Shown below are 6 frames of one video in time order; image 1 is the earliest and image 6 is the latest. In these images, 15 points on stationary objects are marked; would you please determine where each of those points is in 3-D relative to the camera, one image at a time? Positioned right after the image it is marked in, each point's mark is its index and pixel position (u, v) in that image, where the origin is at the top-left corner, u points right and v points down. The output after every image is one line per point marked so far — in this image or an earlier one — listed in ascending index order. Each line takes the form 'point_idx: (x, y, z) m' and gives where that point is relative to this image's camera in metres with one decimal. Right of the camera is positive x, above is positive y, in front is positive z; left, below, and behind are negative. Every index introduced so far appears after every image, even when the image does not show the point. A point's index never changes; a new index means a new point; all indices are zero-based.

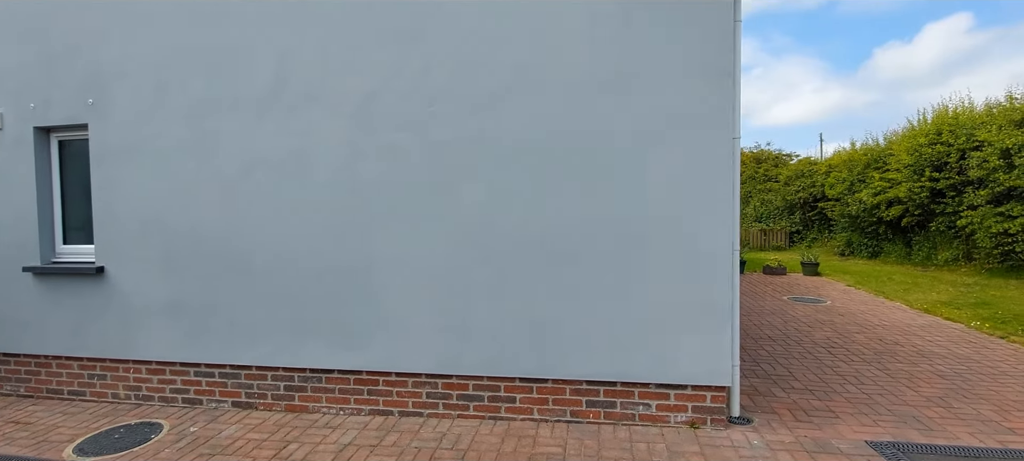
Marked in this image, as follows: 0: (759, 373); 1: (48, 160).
0: (+2.3, -1.3, +4.5) m
1: (-4.1, +0.6, +4.4) m
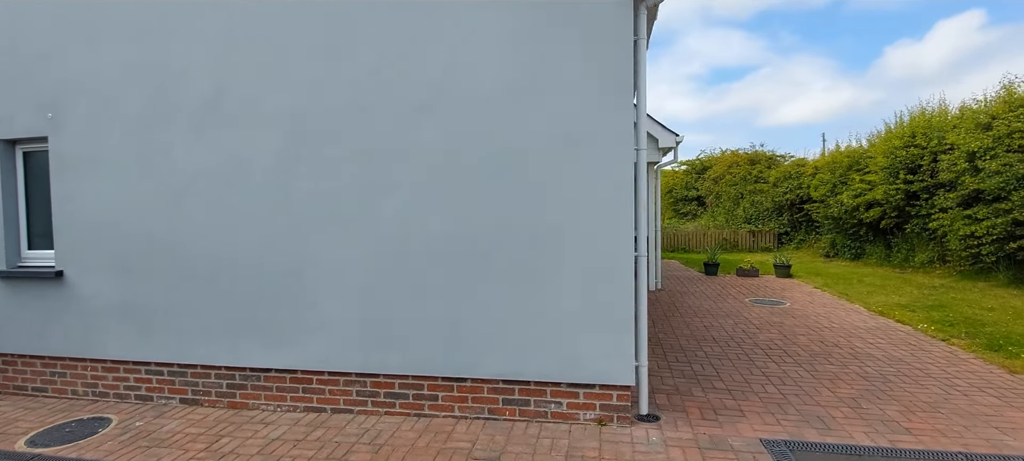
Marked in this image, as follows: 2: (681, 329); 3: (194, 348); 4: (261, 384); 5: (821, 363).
0: (+1.7, -1.4, +4.7) m
1: (-4.7, +0.6, +4.7) m
2: (+2.1, -1.3, +6.3) m
3: (-2.8, -1.0, +4.3) m
4: (-2.1, -1.3, +4.2) m
5: (+3.2, -1.3, +5.1) m
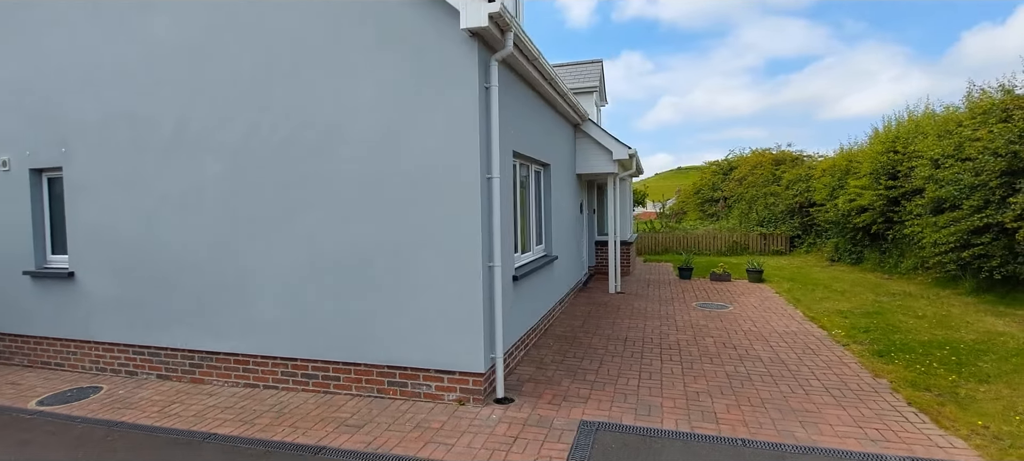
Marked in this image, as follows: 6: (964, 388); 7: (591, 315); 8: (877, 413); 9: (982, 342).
0: (+0.6, -1.5, +5.4) m
1: (-5.7, +0.5, +6.0) m
2: (+1.3, -1.4, +7.0) m
3: (-3.8, -1.1, +5.4) m
4: (-3.2, -1.4, +5.3) m
5: (+2.2, -1.5, +5.6) m
6: (+4.2, -1.5, +4.6) m
7: (+1.2, -1.3, +7.7) m
8: (+3.1, -1.6, +4.2) m
9: (+5.5, -1.3, +5.8) m
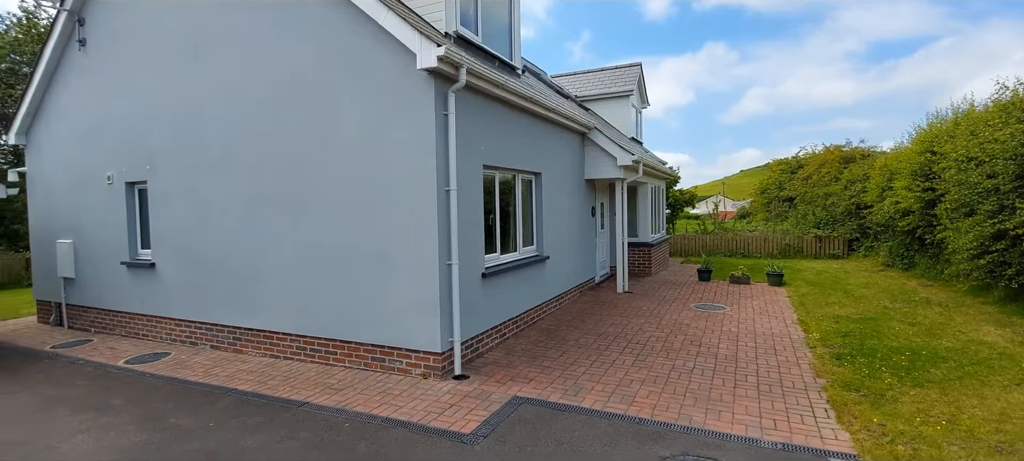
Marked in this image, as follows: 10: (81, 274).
0: (+0.3, -1.5, +6.1) m
1: (-5.9, +0.5, +7.7) m
2: (+1.2, -1.4, +7.6) m
3: (-4.1, -1.1, +6.8) m
4: (-3.5, -1.4, +6.6) m
5: (+1.8, -1.5, +6.1) m
6: (+3.7, -1.6, +4.8) m
7: (+1.2, -1.4, +8.3) m
8: (+2.5, -1.6, +4.6) m
9: (+5.1, -1.4, +5.8) m
10: (-7.3, -0.7, +8.3) m
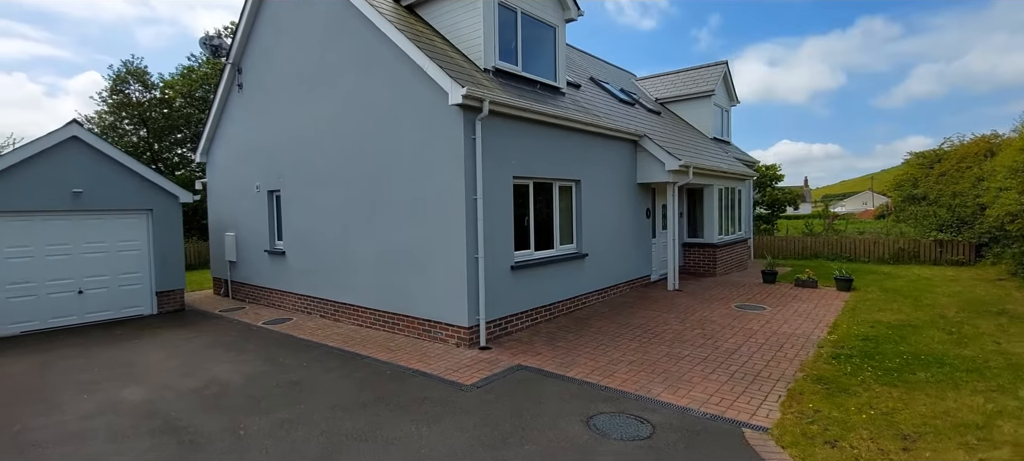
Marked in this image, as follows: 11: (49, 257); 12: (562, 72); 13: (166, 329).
0: (+0.6, -1.6, +7.3) m
1: (-5.0, +0.5, +10.2) m
2: (+1.8, -1.5, +8.5) m
3: (-3.5, -1.1, +9.0) m
4: (-3.0, -1.4, +8.6) m
5: (+2.1, -1.6, +6.9) m
6: (+3.6, -1.6, +5.2) m
7: (+2.1, -1.4, +9.2) m
8: (+2.5, -1.7, +5.2) m
9: (+5.3, -1.5, +5.8) m
10: (-6.2, -0.6, +11.2) m
11: (-8.1, -0.5, +8.7) m
12: (+0.9, +2.9, +9.0) m
13: (-6.1, -1.7, +8.7) m
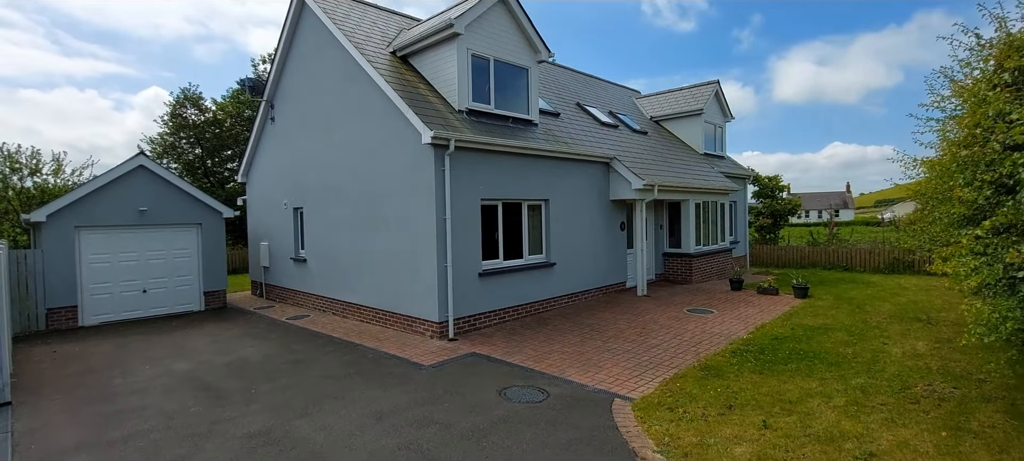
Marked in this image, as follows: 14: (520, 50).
0: (0.0, -1.8, +8.7) m
1: (-5.3, +0.3, +12.1) m
2: (+1.3, -1.7, +9.8) m
3: (-3.9, -1.3, +10.8) m
4: (-3.4, -1.6, +10.3) m
5: (+1.5, -1.8, +8.2) m
6: (+2.9, -1.8, +6.4) m
7: (+1.6, -1.6, +10.5) m
8: (+1.7, -1.9, +6.5) m
9: (+4.5, -1.7, +6.9) m
10: (-6.4, -0.9, +13.2) m
11: (-8.6, -0.7, +10.8) m
12: (+0.5, +2.6, +10.5) m
13: (-6.5, -2.0, +10.7) m
14: (+0.2, +3.7, +10.2) m
